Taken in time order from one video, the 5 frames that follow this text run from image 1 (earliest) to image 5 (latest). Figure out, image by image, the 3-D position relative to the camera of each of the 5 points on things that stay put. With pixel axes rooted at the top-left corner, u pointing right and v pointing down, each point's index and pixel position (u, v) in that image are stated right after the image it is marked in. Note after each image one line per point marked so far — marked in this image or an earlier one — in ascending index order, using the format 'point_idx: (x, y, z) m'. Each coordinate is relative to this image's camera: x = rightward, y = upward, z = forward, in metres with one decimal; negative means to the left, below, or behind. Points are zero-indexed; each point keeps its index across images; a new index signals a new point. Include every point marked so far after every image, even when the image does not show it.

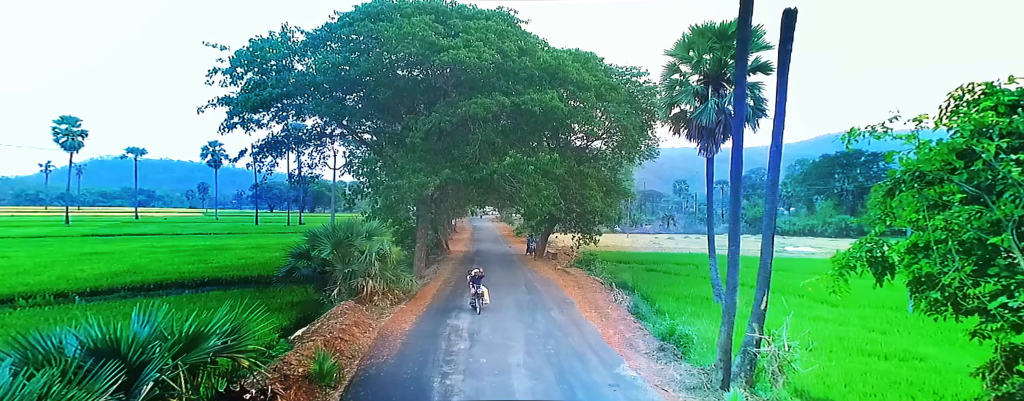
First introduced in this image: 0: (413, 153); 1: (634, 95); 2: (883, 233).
0: (-3.0, +1.4, +14.1) m
1: (+5.0, +4.3, +19.0) m
2: (+3.1, -0.3, +3.8) m
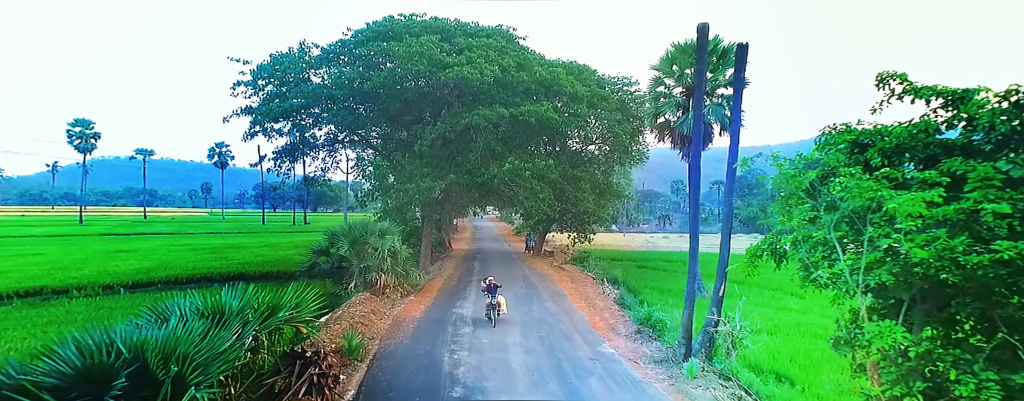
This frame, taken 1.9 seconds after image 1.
0: (-3.0, +1.4, +15.4) m
1: (+5.0, +4.3, +20.4) m
2: (+3.0, -0.4, +5.2) m
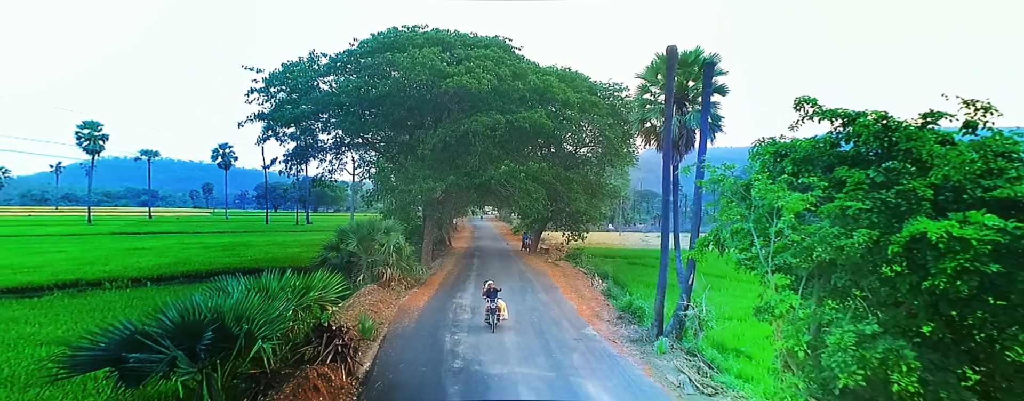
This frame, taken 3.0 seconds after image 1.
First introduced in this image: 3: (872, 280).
0: (-3.1, +1.4, +16.6) m
1: (+4.8, +4.3, +21.5) m
2: (+2.9, -0.4, +6.3) m
3: (+3.5, -0.8, +4.6) m
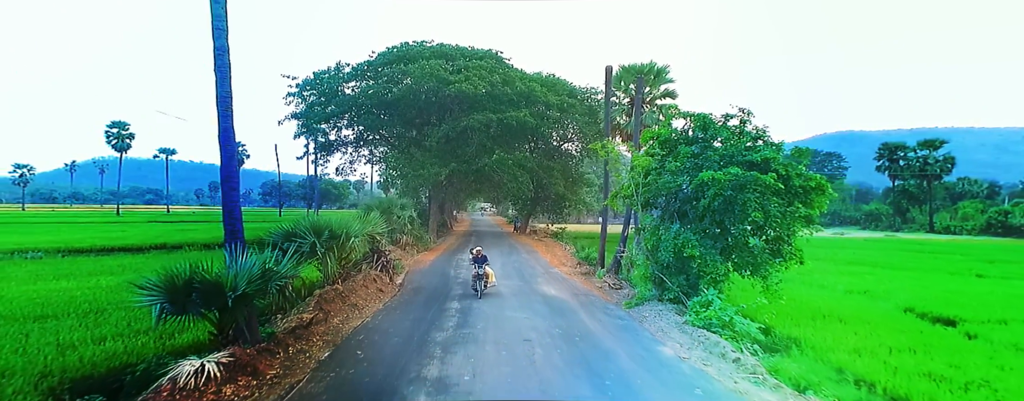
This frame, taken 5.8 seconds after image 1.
0: (-3.5, +2.1, +20.4) m
1: (+4.4, +5.0, +25.4) m
2: (+2.5, +0.3, +10.2) m
3: (+3.1, -0.1, +8.4) m
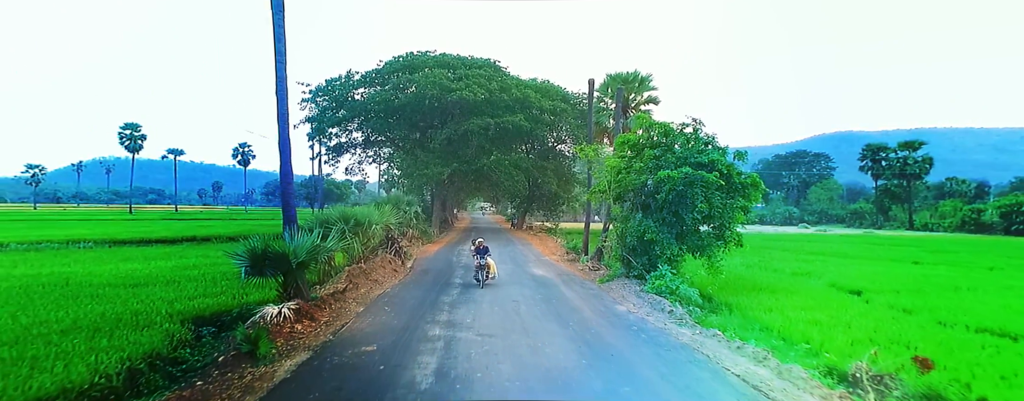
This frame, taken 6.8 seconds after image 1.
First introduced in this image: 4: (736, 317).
0: (-3.7, +2.2, +22.2) m
1: (+4.2, +5.1, +27.2) m
2: (+2.4, +0.5, +11.9) m
3: (+3.0, +0.1, +10.2) m
4: (+3.7, -1.9, +7.7) m
